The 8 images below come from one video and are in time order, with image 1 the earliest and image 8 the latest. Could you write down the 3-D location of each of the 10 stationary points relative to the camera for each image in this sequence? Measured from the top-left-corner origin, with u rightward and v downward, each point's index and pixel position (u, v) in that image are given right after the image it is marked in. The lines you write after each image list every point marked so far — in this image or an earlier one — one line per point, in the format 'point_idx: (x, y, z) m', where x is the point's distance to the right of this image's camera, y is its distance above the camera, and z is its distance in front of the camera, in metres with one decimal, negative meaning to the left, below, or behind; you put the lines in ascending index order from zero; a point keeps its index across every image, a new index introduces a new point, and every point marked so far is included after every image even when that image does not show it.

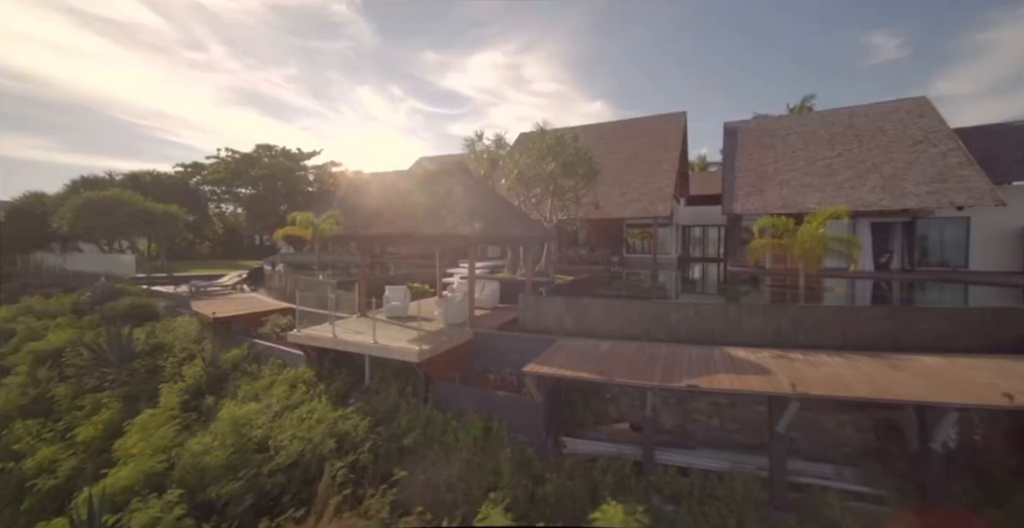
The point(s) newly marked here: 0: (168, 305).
0: (-13.1, -1.6, +14.8) m
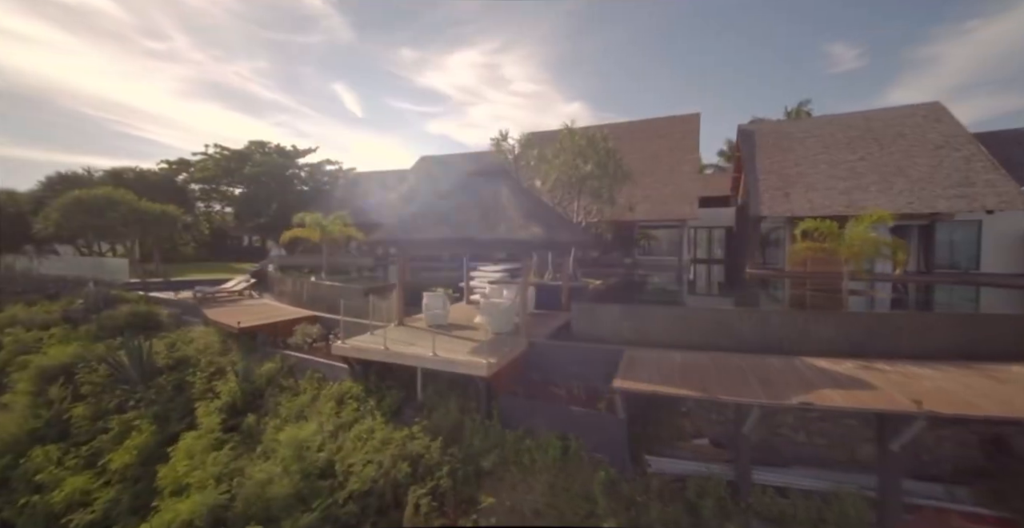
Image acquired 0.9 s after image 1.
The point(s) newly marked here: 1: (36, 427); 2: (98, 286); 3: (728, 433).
0: (-12.0, -1.7, +13.9) m
1: (-9.5, -3.3, +8.0) m
2: (-19.1, -1.0, +18.4) m
3: (+3.7, -2.9, +7.0) m
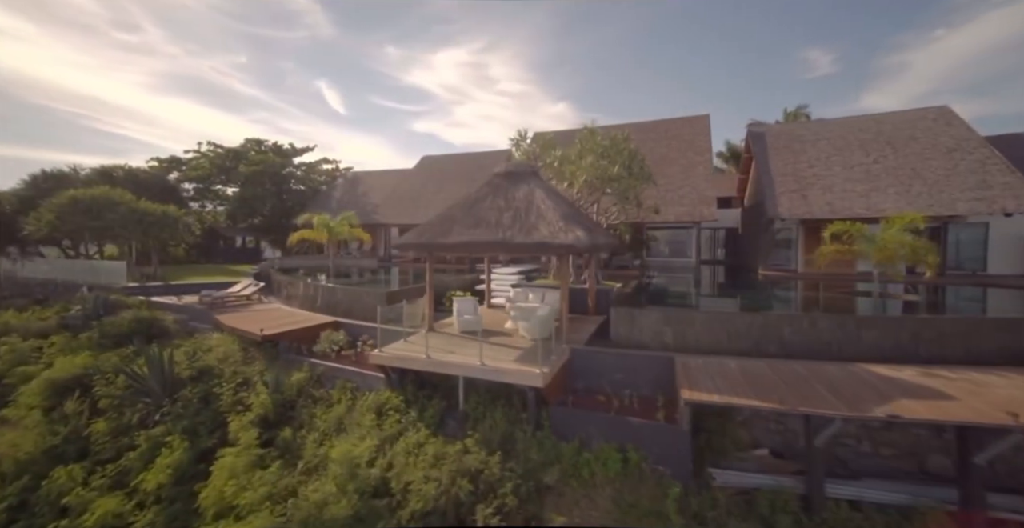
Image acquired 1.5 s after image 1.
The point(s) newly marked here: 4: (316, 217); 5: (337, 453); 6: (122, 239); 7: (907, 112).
0: (-11.2, -1.9, +13.4) m
1: (-8.6, -3.4, +7.5) m
2: (-18.4, -1.2, +17.7) m
3: (+4.7, -3.0, +6.8) m
4: (-9.1, +2.2, +18.7) m
5: (-2.8, -3.1, +6.5) m
6: (-15.6, +0.9, +16.1) m
7: (+19.5, +7.4, +19.8) m
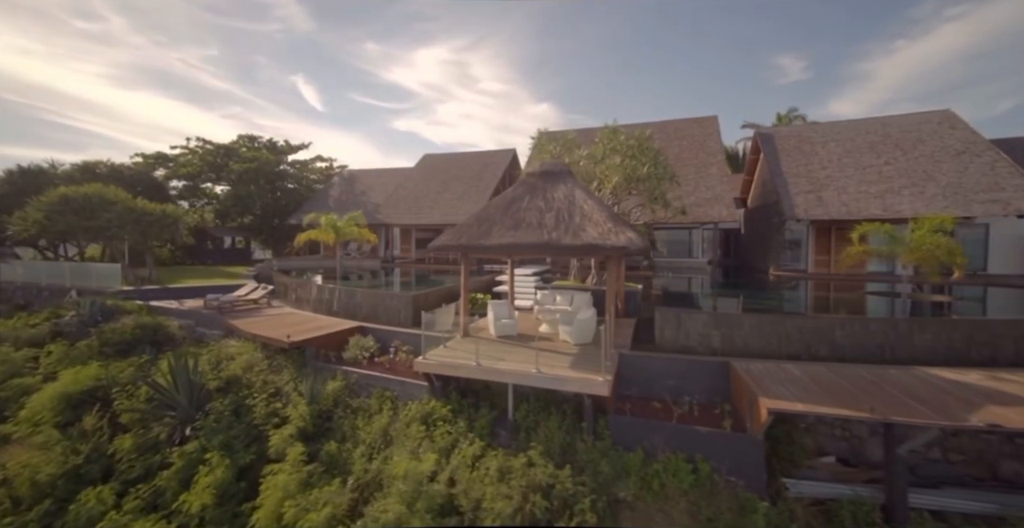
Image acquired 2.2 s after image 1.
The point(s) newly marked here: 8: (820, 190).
0: (-10.4, -1.9, +12.7) m
1: (-7.6, -3.4, +6.9) m
2: (-17.7, -1.2, +16.7) m
3: (+5.7, -3.1, +6.7) m
4: (-8.5, +2.2, +18.1) m
5: (-1.7, -3.2, +6.1) m
6: (-14.9, +0.9, +15.3) m
7: (+20.0, +7.4, +20.1) m
8: (+13.3, +3.2, +17.3) m
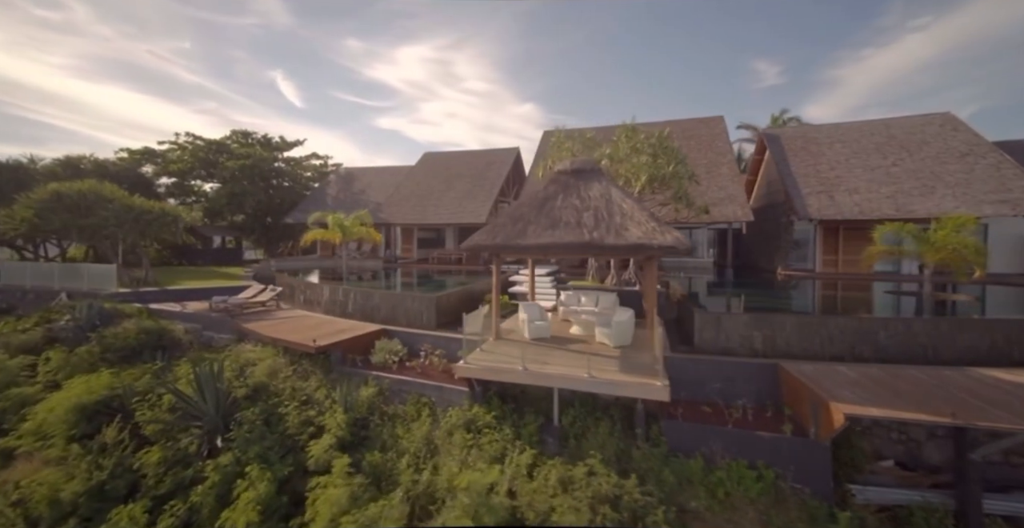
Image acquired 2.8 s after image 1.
0: (-9.7, -1.9, +12.1) m
1: (-6.7, -3.5, +6.4) m
2: (-17.2, -1.3, +16.0) m
3: (+6.6, -3.1, +6.6) m
4: (-7.9, +2.1, +17.6) m
5: (-0.8, -3.2, +5.8) m
6: (-14.3, +0.8, +14.6) m
7: (+20.5, +7.4, +20.4) m
8: (+13.9, +3.2, +17.4) m
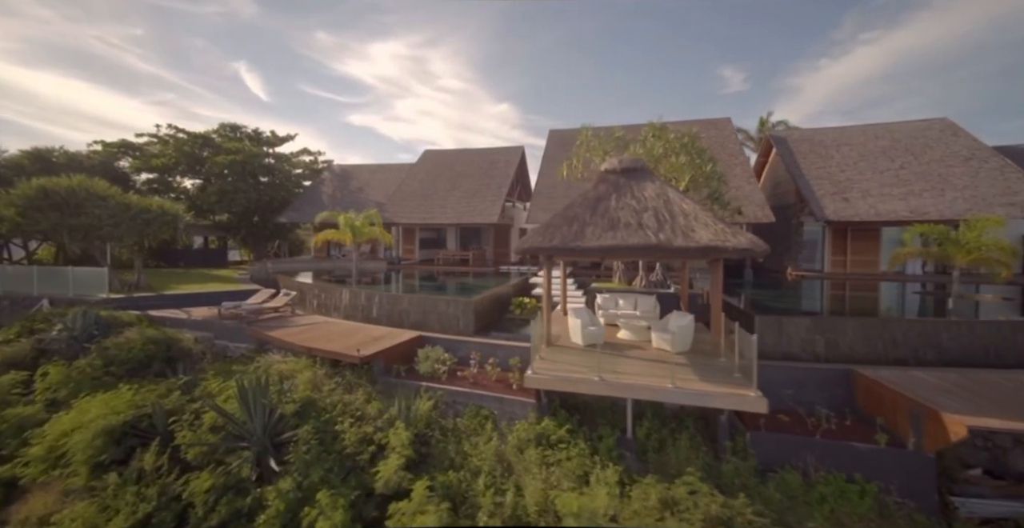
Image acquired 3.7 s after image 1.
0: (-8.7, -2.0, +11.2) m
1: (-5.4, -3.5, +5.7) m
2: (-16.3, -1.3, +14.7) m
3: (+7.8, -3.1, +6.5) m
4: (-7.2, +2.1, +16.8) m
5: (+0.5, -3.2, +5.3) m
6: (-13.4, +0.8, +13.5) m
7: (+21.1, +7.4, +20.9) m
8: (+14.6, +3.2, +17.7) m
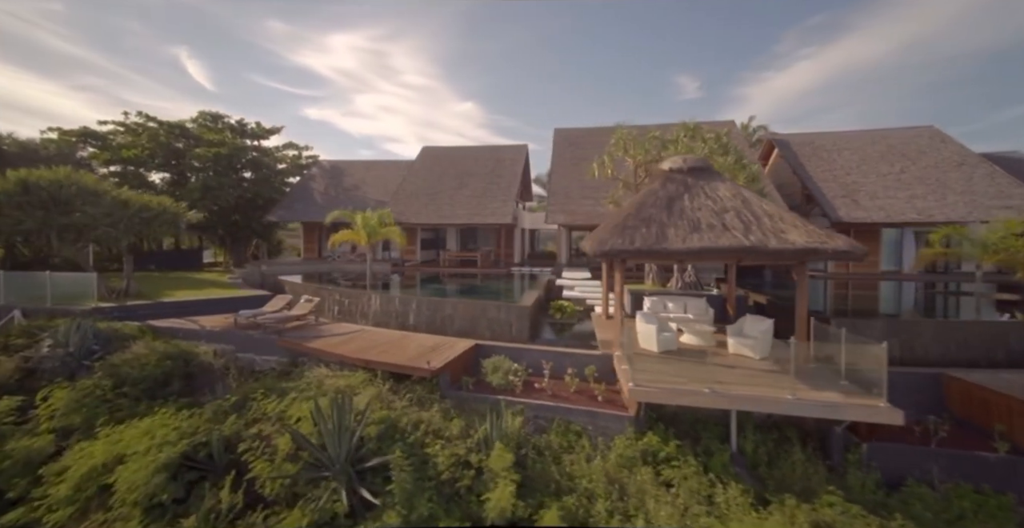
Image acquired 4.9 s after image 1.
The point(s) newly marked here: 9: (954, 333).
0: (-7.3, -2.1, +10.1) m
1: (-3.7, -3.6, +4.8) m
2: (-15.2, -1.5, +13.1) m
3: (+9.5, -3.2, +6.5) m
4: (-6.2, +2.0, +15.8) m
5: (+2.2, -3.3, +4.9) m
6: (-12.1, +0.6, +12.0) m
7: (+21.7, +7.4, +21.9) m
8: (+15.5, +3.2, +18.2) m
9: (+9.1, -1.4, +8.3) m
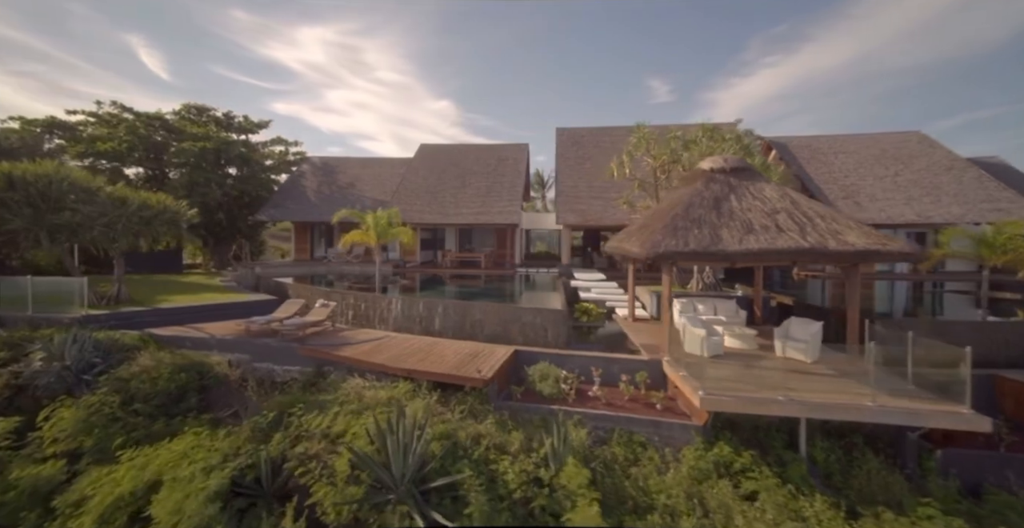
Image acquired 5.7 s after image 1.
0: (-6.5, -2.2, +9.4) m
1: (-2.5, -3.7, +4.3) m
2: (-14.4, -1.6, +11.9) m
3: (+10.5, -3.2, +6.6) m
4: (-5.6, +1.9, +15.1) m
5: (+3.4, -3.3, +4.6) m
6: (-11.4, +0.6, +11.1) m
7: (+21.9, +7.4, +22.6) m
8: (+15.9, +3.1, +18.5) m
9: (+10.1, -1.5, +8.3) m
